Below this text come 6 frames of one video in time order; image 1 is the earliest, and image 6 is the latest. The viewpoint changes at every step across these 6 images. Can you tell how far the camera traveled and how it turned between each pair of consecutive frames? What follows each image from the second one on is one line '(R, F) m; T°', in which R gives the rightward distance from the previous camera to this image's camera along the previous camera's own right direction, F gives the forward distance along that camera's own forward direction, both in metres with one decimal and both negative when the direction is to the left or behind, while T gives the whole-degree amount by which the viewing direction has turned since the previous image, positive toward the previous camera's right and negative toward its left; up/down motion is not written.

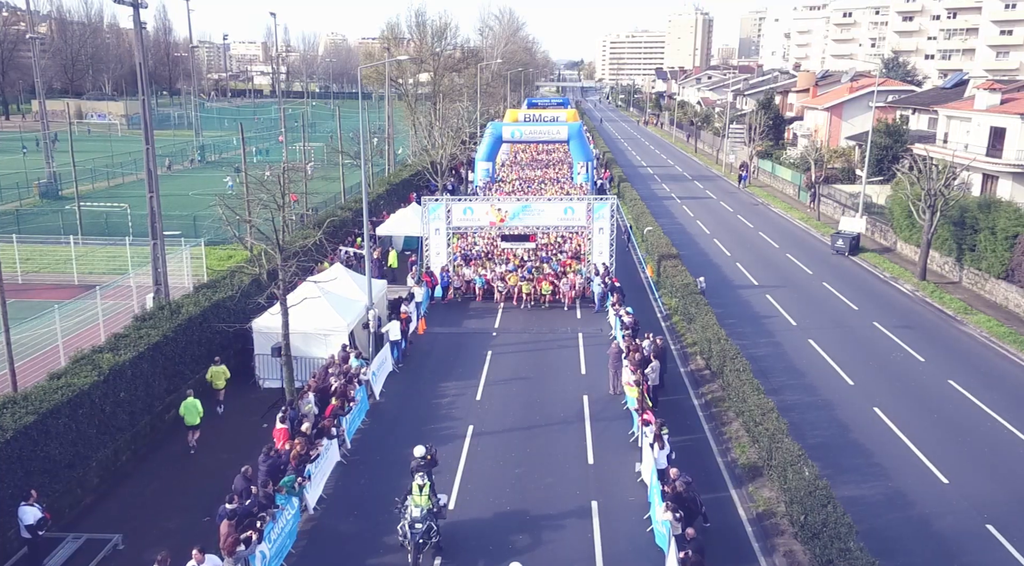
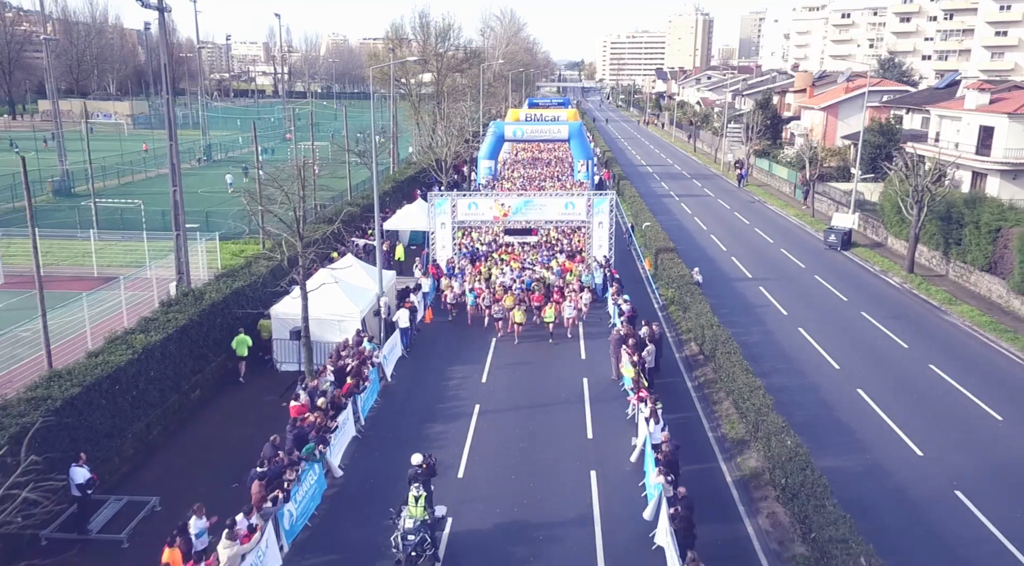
(-0.1, -1.2) m; 0°
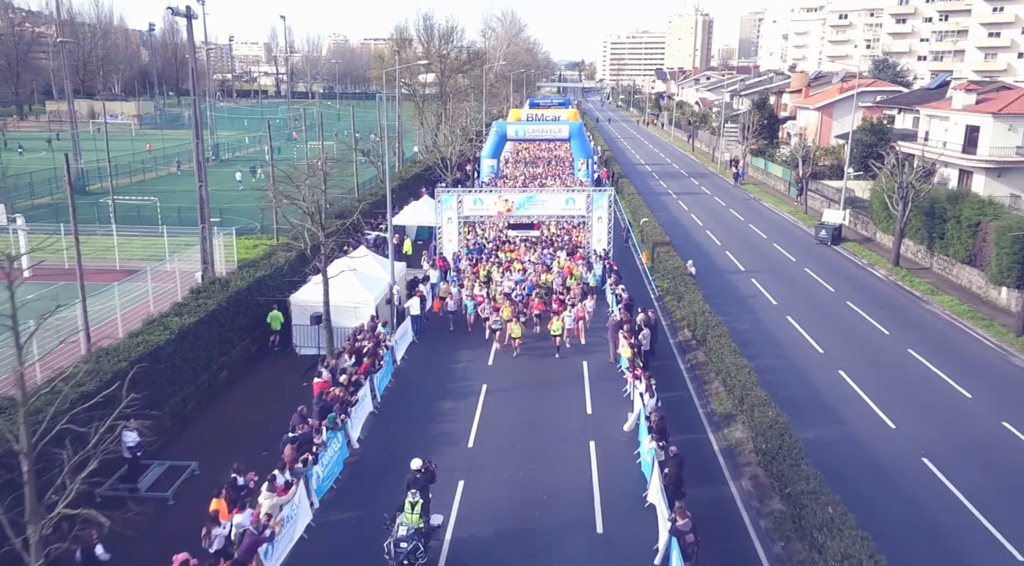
(-0.1, -1.5) m; 0°
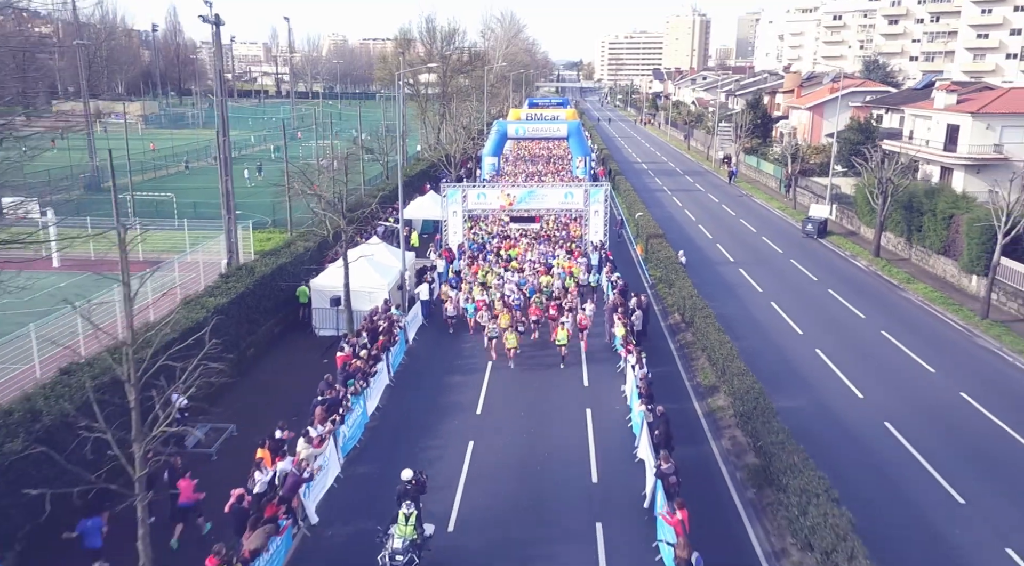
(-0.1, -2.0) m; 0°
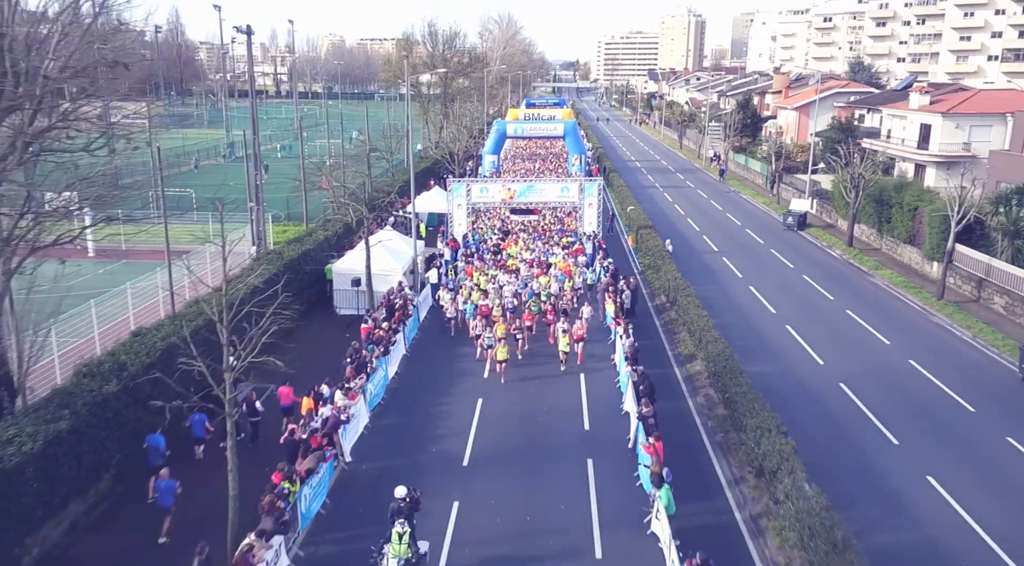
(-0.2, -2.9) m; 0°
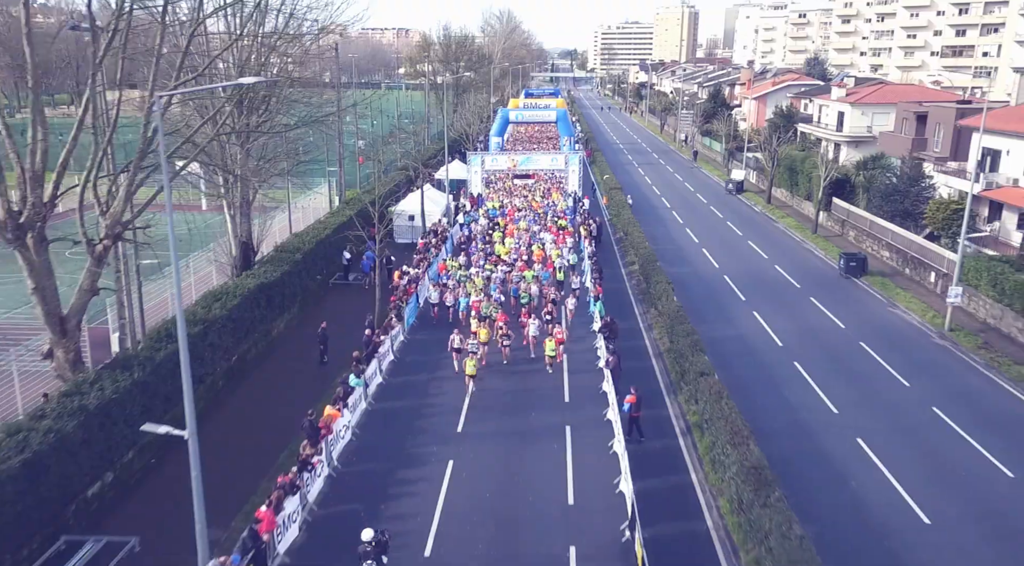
(-0.2, -13.1) m; 0°
